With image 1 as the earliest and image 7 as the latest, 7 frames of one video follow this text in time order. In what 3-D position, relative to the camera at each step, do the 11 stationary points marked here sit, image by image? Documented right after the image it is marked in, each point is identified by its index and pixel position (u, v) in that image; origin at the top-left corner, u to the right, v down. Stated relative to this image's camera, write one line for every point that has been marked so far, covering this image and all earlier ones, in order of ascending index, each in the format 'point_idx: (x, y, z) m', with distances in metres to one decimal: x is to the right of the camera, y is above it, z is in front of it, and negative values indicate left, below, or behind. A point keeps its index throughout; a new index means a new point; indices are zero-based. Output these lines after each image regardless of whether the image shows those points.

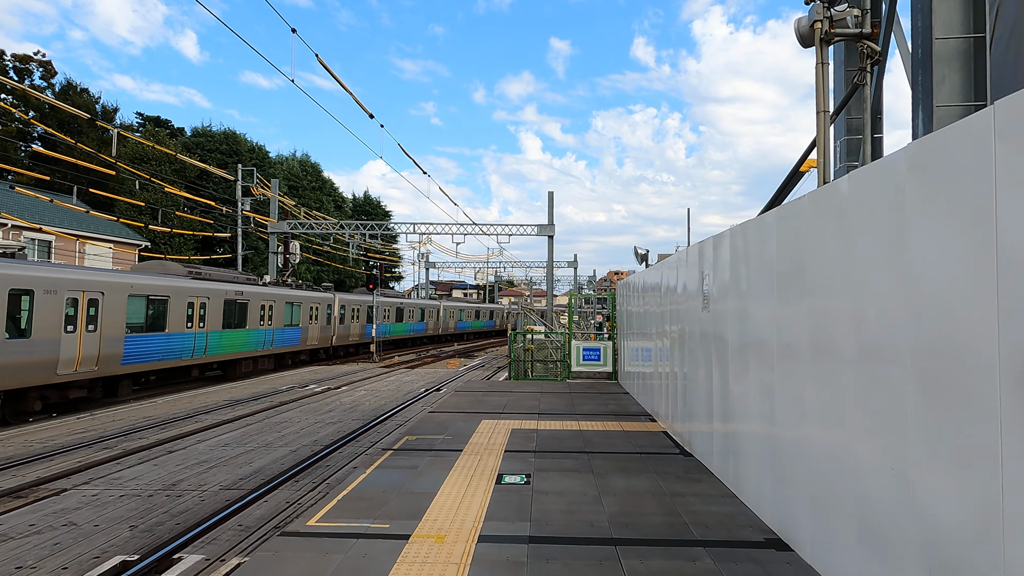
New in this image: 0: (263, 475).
0: (-3.4, -2.6, +8.2) m
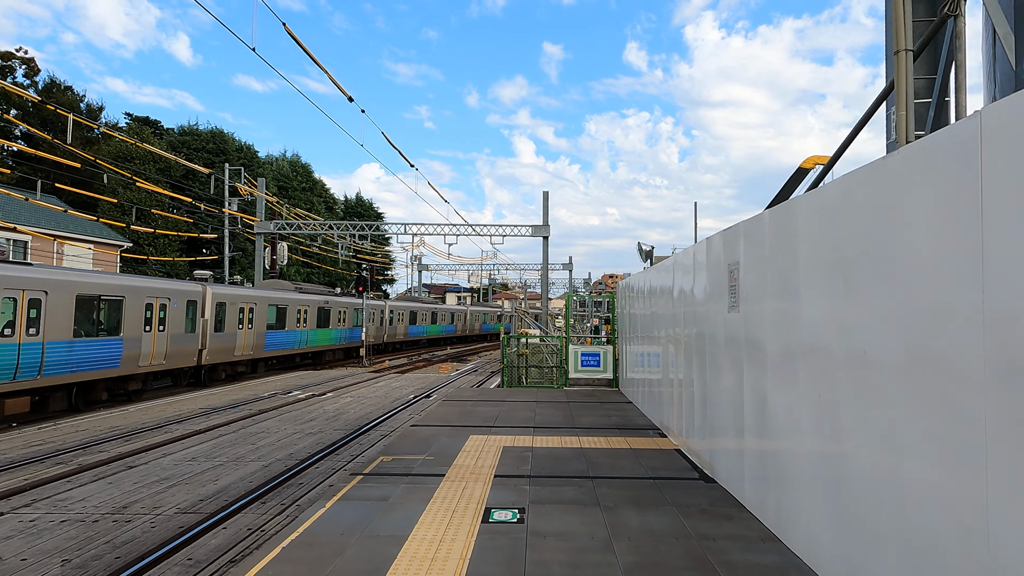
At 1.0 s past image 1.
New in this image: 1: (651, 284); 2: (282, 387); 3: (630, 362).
0: (-3.5, -2.5, +7.4) m
1: (+2.1, +0.1, +9.1) m
2: (-7.1, -3.1, +18.7) m
3: (+2.1, -1.3, +10.7) m
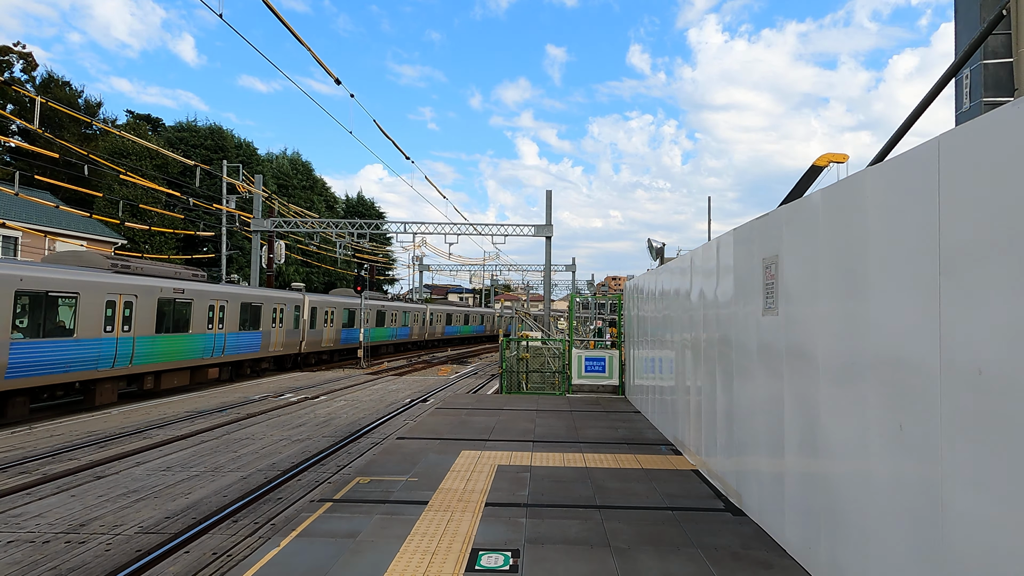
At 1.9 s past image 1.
0: (-3.5, -2.5, +6.8) m
1: (+2.1, +0.1, +8.4) m
2: (-7.1, -3.0, +18.1) m
3: (+2.1, -1.3, +10.0) m
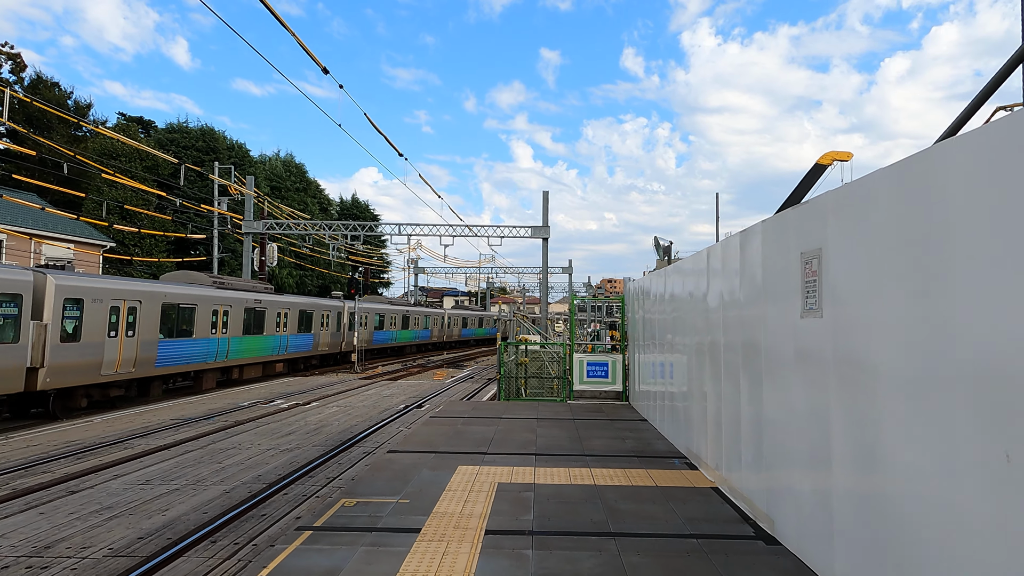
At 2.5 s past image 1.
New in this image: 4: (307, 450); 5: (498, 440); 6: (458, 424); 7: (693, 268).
0: (-3.5, -2.5, +6.3) m
1: (+2.1, +0.1, +8.0) m
2: (-7.2, -3.1, +17.6) m
3: (+2.1, -1.3, +9.6) m
4: (-3.5, -2.8, +10.4) m
5: (-0.2, -1.8, +7.2) m
6: (-0.7, -1.9, +8.3) m
7: (+2.1, +0.2, +6.9) m
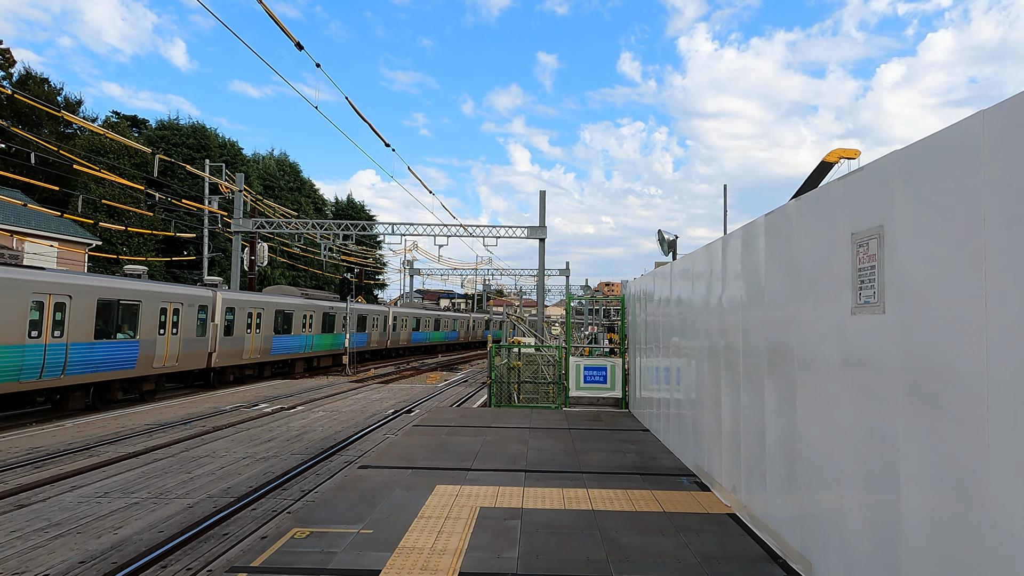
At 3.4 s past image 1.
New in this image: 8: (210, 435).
0: (-3.7, -2.5, +5.6) m
1: (+2.0, +0.1, +7.4) m
2: (-7.3, -3.1, +16.9) m
3: (+2.0, -1.3, +9.0) m
4: (-3.7, -2.8, +9.8) m
5: (-0.3, -1.8, +6.5) m
6: (-0.9, -1.8, +7.6) m
7: (+2.0, +0.2, +6.3) m
8: (-5.8, -2.8, +11.6) m
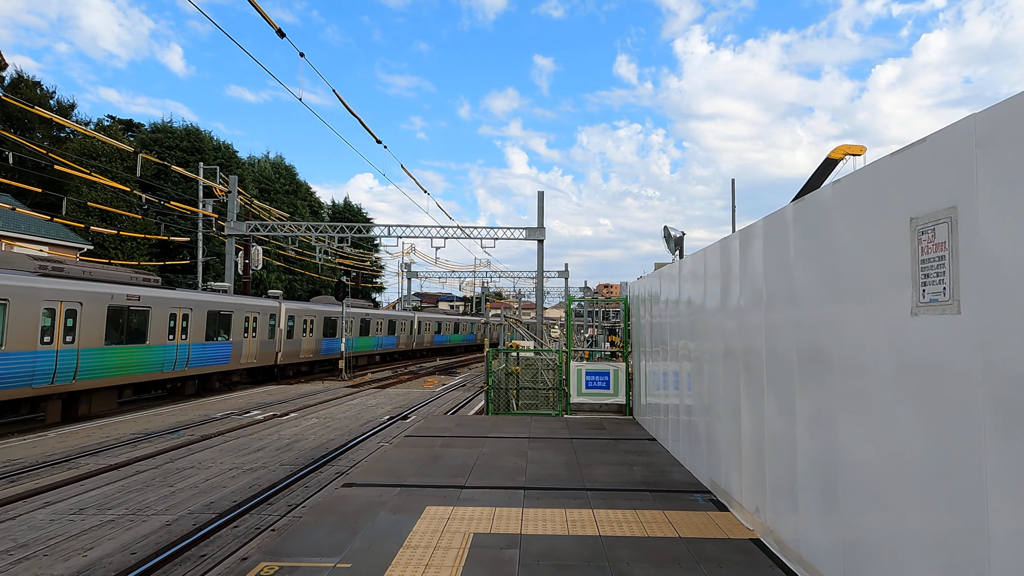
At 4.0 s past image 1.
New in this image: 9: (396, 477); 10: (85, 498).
0: (-3.7, -2.5, +5.2) m
1: (+1.9, +0.1, +7.0) m
2: (-7.4, -3.2, +16.5) m
3: (+1.9, -1.3, +8.5) m
4: (-3.7, -2.8, +9.3) m
5: (-0.3, -1.8, +6.1) m
6: (-0.9, -1.8, +7.2) m
7: (+1.9, +0.2, +5.9) m
8: (-5.8, -2.9, +11.2) m
9: (-1.1, -1.7, +5.7) m
10: (-5.4, -2.7, +7.7) m
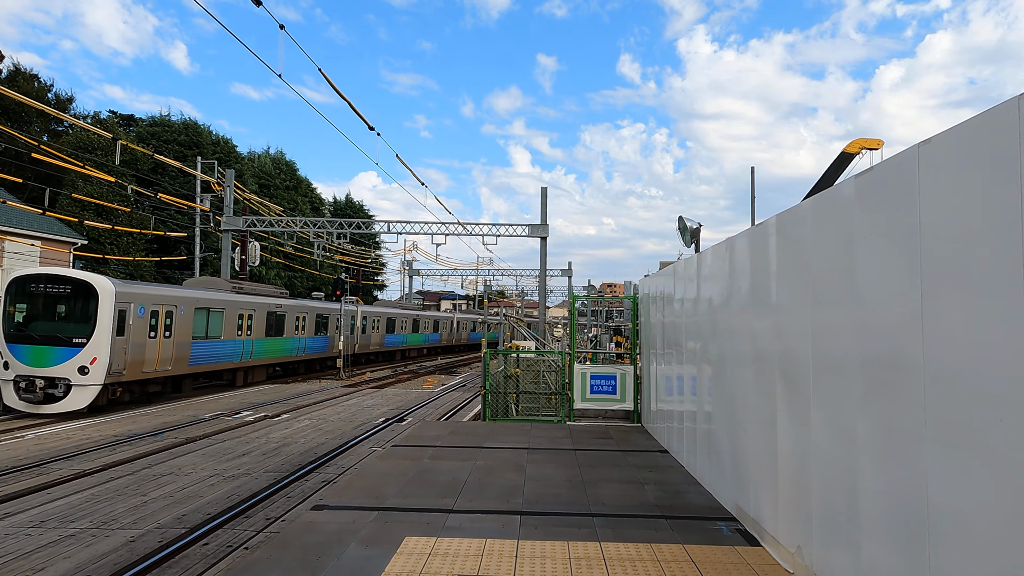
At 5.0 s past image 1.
0: (-3.7, -2.4, +4.6) m
1: (+1.9, +0.1, +6.4) m
2: (-7.4, -3.1, +15.9) m
3: (+1.9, -1.3, +7.9) m
4: (-3.7, -2.7, +8.8) m
5: (-0.3, -1.7, +5.5) m
6: (-0.9, -1.8, +6.6) m
7: (+1.9, +0.3, +5.3) m
8: (-5.8, -2.8, +10.6) m
9: (-1.1, -1.7, +5.1) m
10: (-5.5, -2.6, +7.1) m
